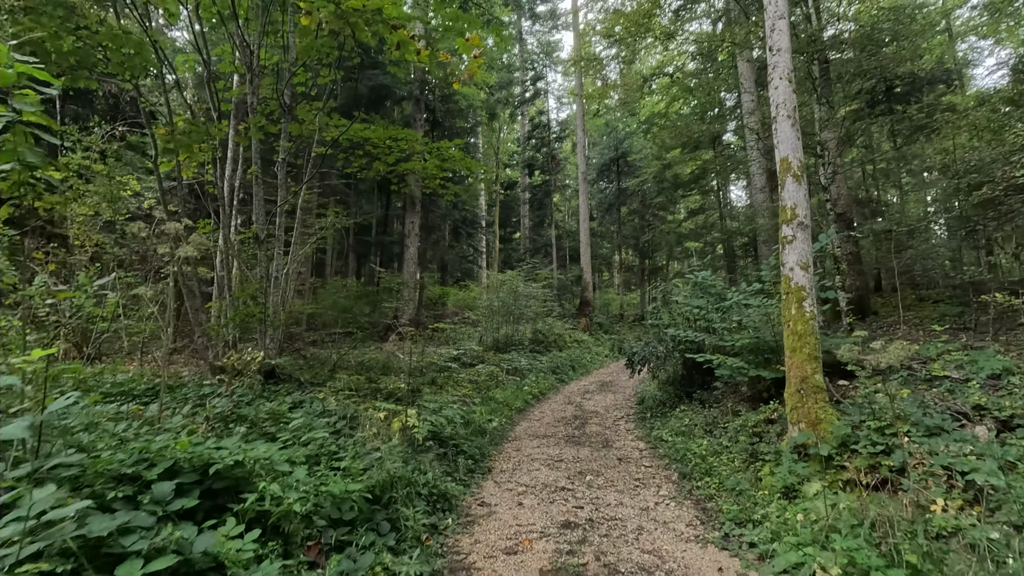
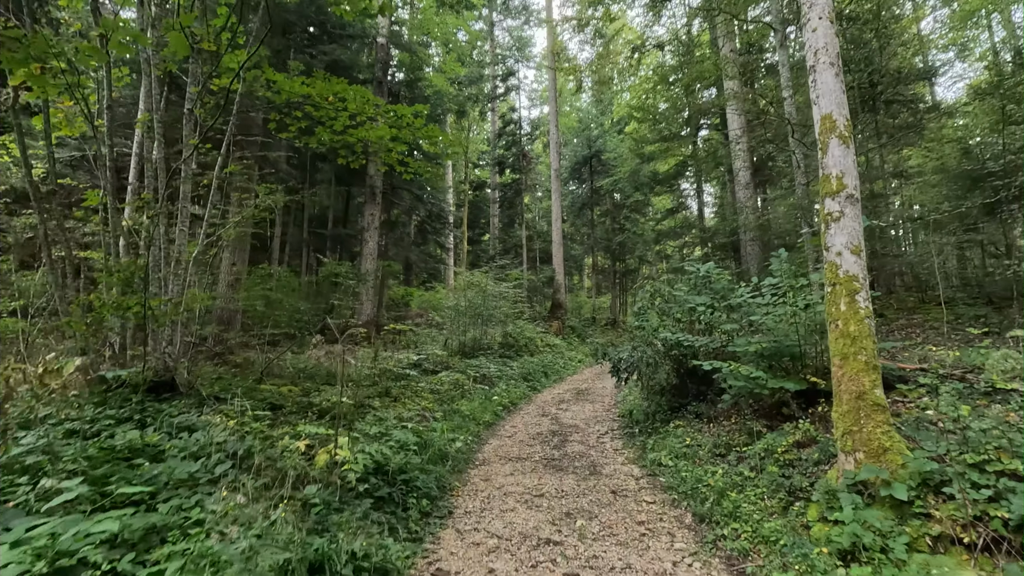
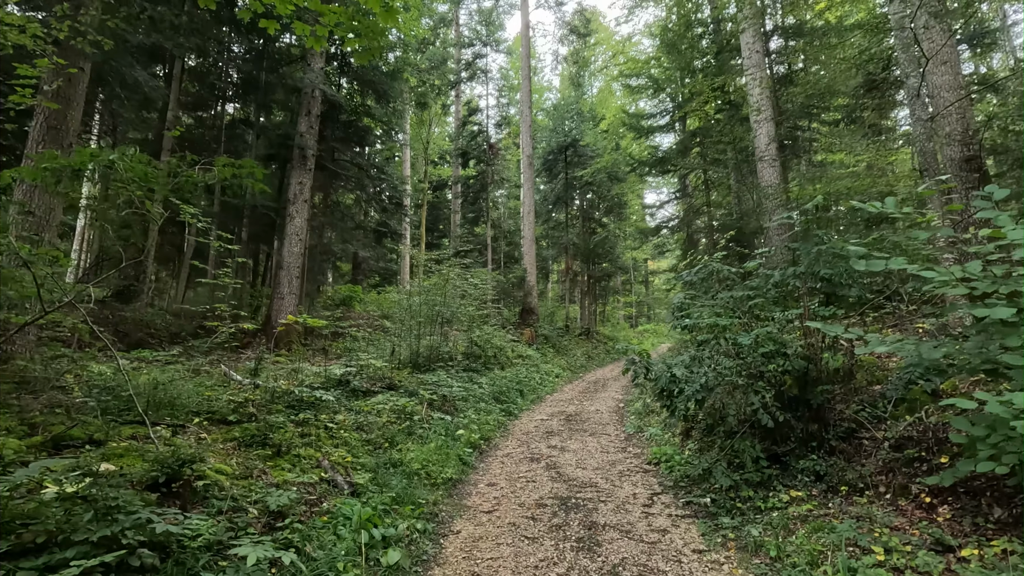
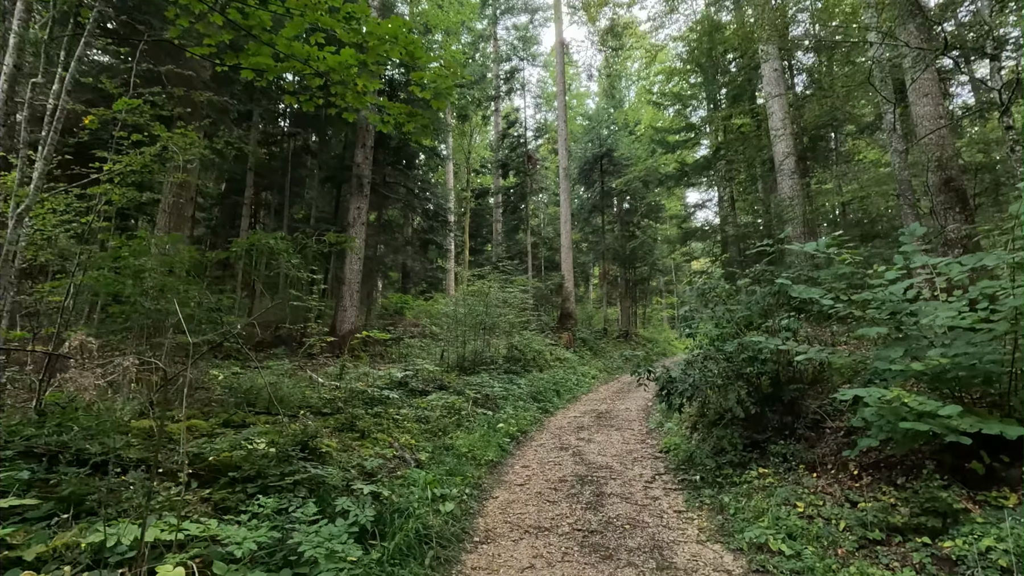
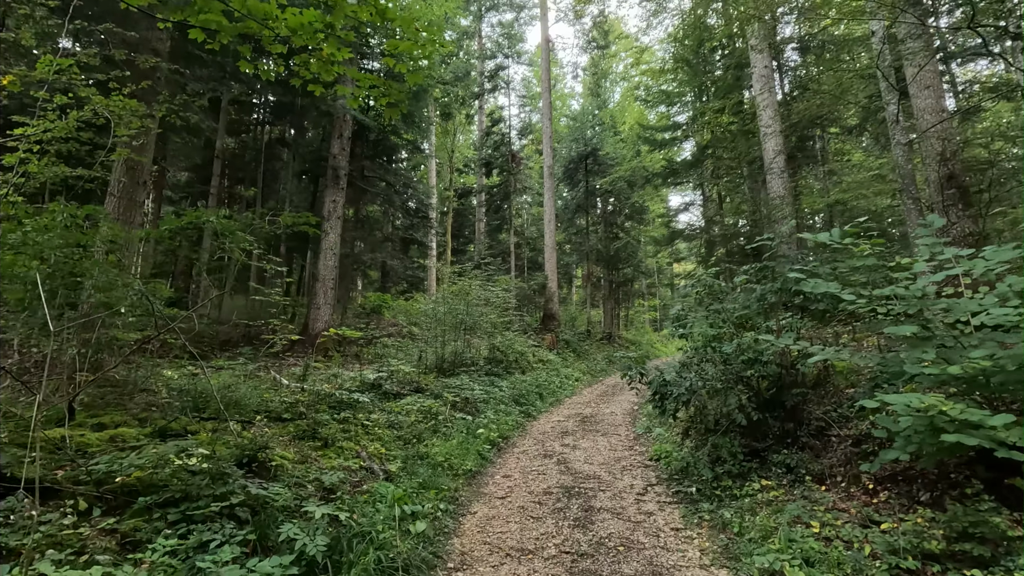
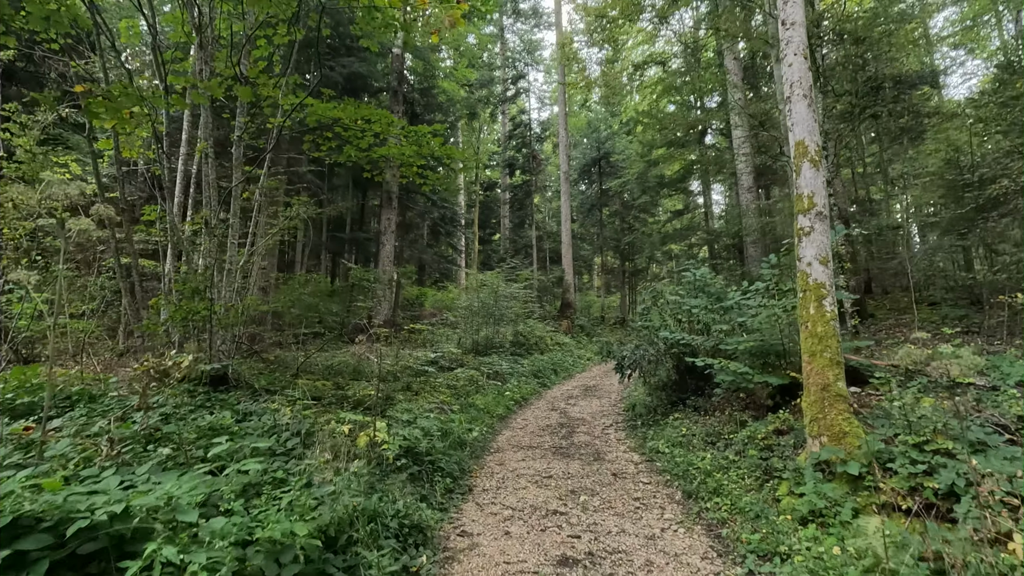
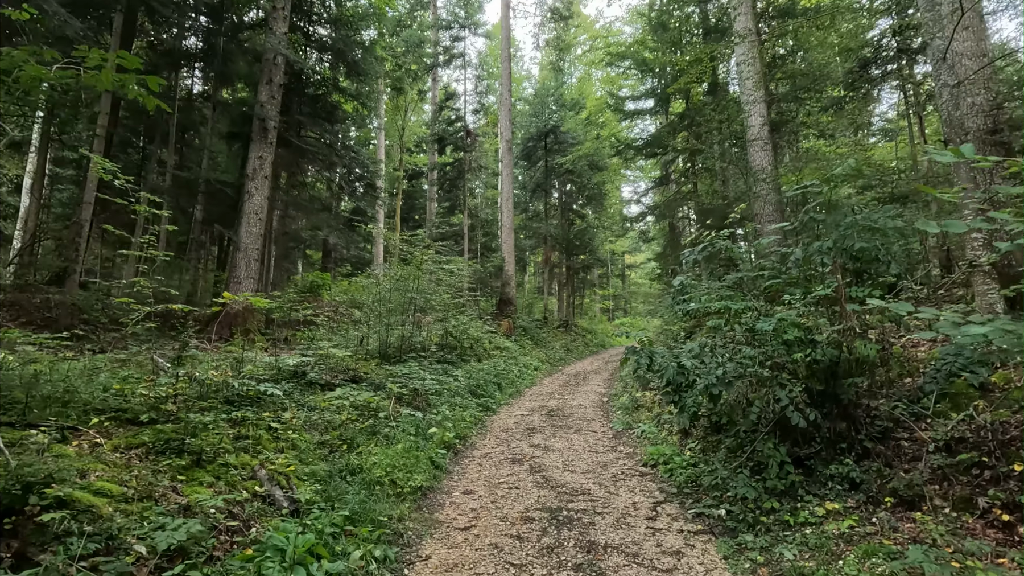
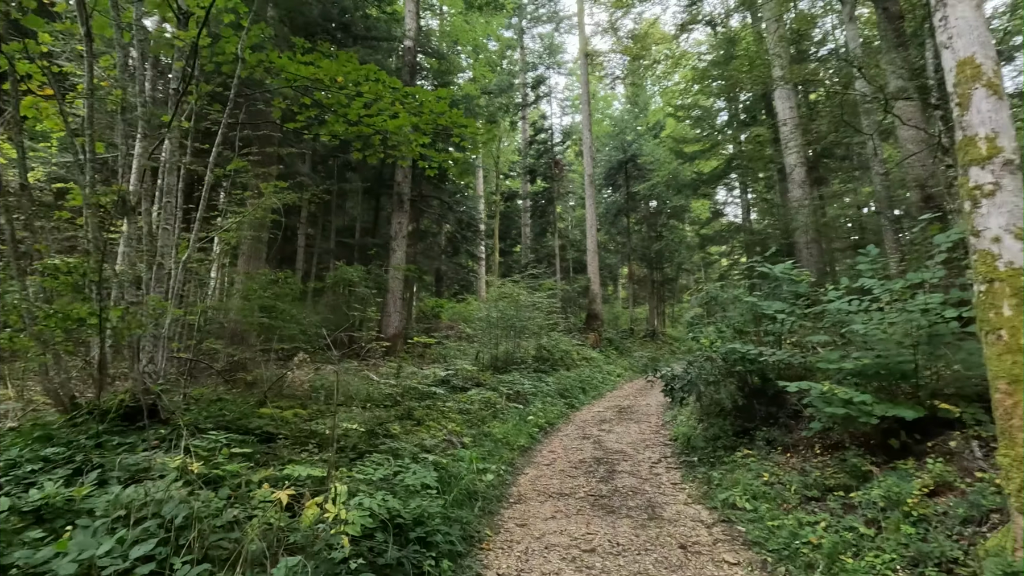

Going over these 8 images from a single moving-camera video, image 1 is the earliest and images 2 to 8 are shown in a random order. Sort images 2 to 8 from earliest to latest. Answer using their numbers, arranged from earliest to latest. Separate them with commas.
6, 2, 8, 4, 5, 3, 7
